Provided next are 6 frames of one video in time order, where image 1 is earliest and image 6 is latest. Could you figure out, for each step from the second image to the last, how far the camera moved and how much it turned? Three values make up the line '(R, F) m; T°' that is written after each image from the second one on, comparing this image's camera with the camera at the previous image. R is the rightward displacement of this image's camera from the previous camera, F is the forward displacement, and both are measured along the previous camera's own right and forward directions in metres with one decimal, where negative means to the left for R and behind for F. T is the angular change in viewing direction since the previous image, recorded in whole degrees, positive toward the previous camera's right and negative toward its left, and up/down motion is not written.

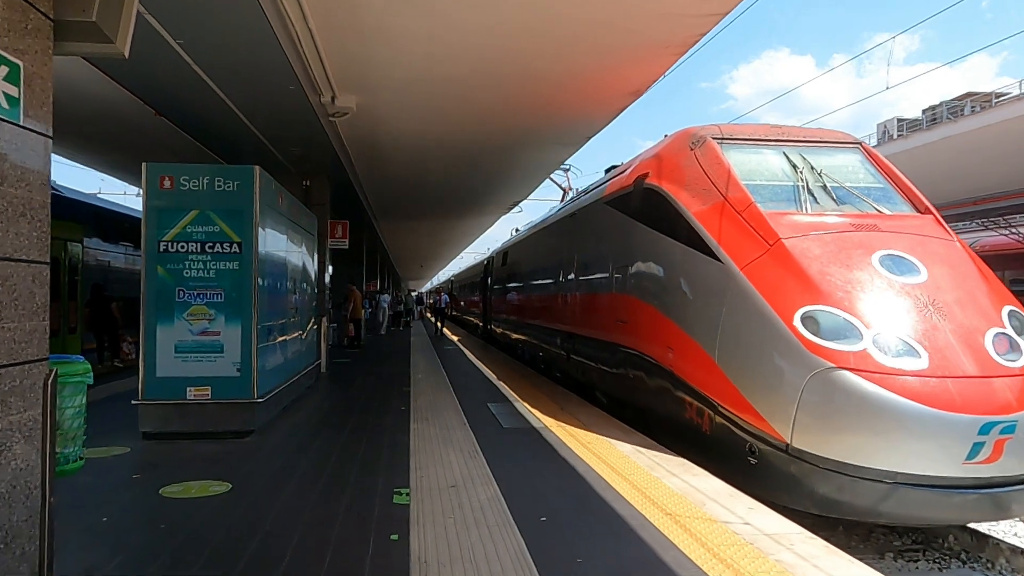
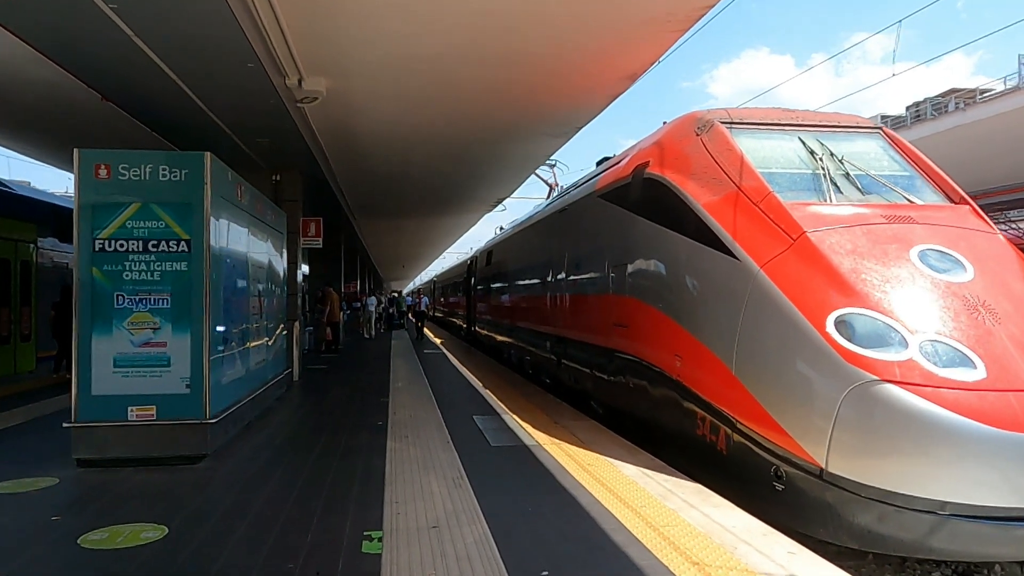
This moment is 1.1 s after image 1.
(0.0, +0.7) m; +1°
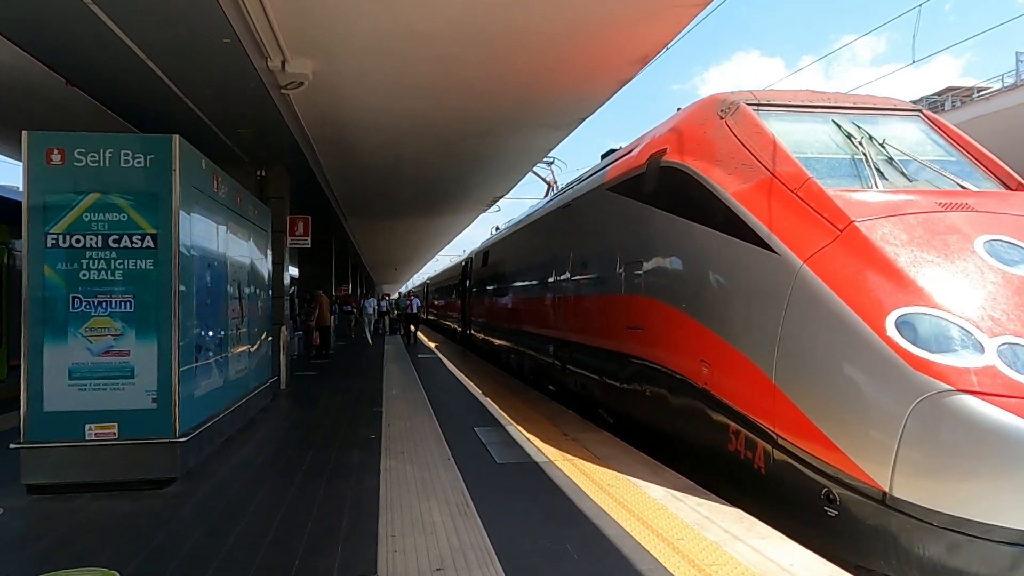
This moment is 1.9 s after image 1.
(-0.1, +0.6) m; +1°
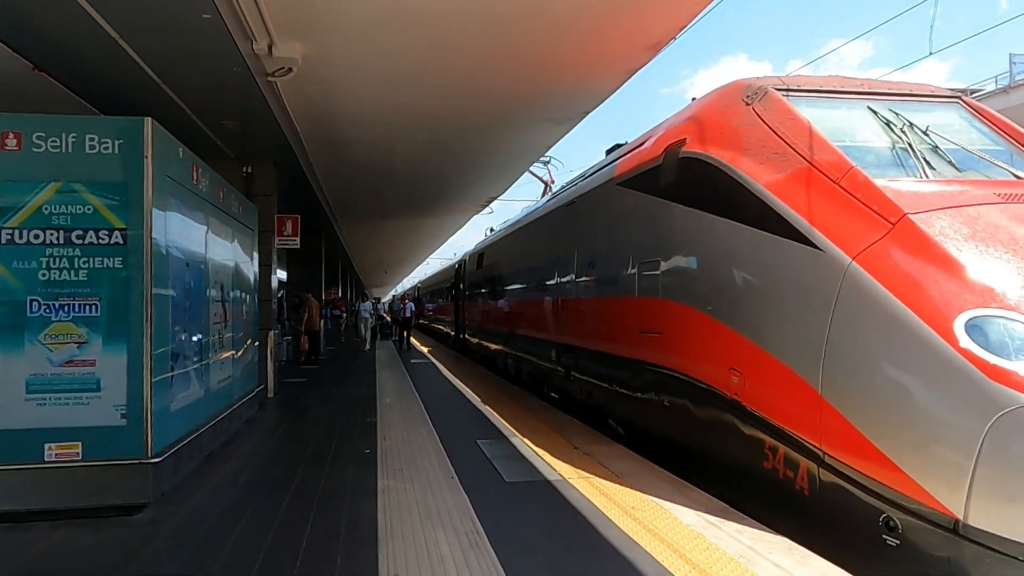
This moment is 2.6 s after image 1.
(-0.1, +0.5) m; +1°
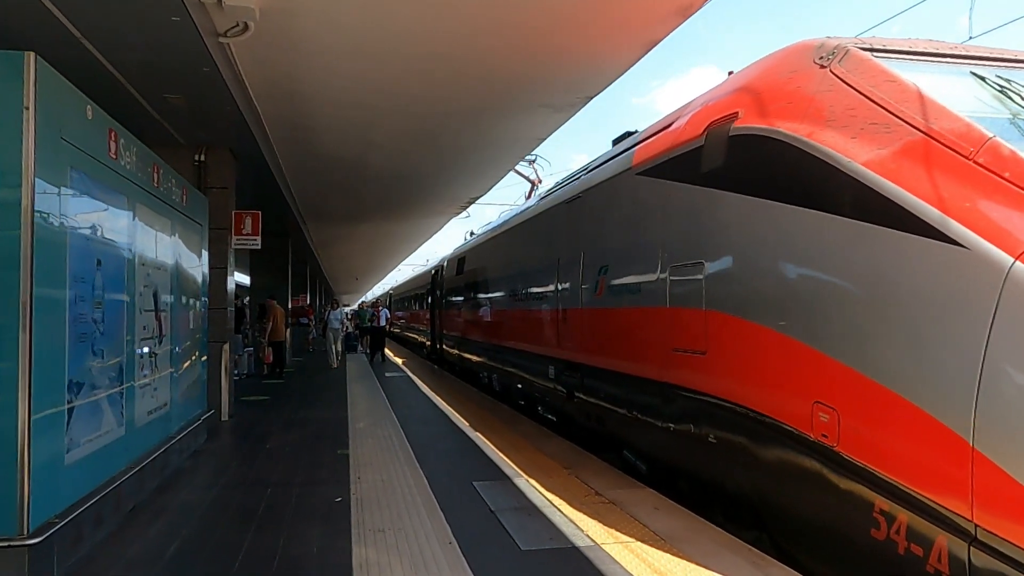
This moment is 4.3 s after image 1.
(-0.2, +1.2) m; +2°
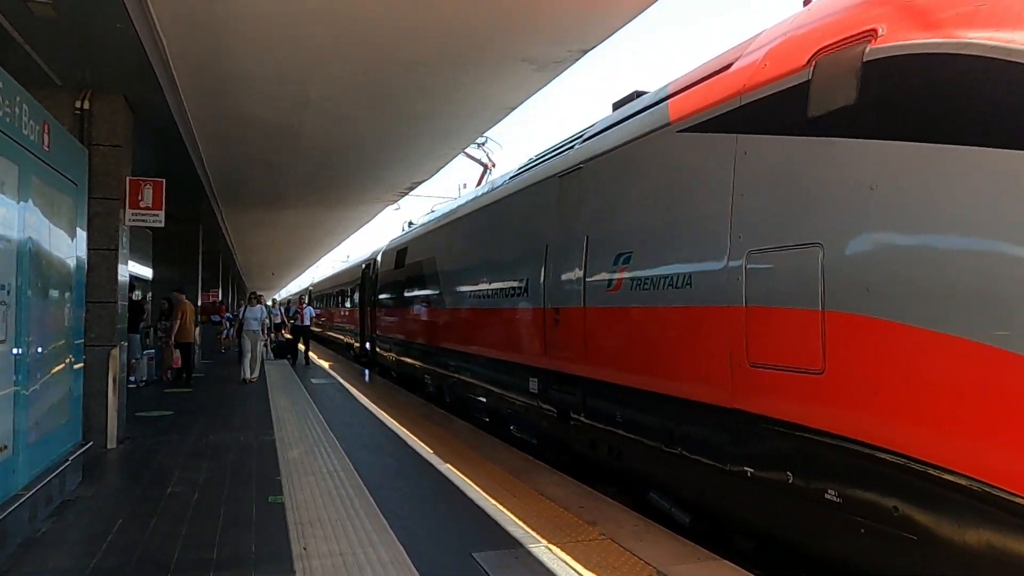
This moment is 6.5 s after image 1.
(-0.5, +1.6) m; +6°
